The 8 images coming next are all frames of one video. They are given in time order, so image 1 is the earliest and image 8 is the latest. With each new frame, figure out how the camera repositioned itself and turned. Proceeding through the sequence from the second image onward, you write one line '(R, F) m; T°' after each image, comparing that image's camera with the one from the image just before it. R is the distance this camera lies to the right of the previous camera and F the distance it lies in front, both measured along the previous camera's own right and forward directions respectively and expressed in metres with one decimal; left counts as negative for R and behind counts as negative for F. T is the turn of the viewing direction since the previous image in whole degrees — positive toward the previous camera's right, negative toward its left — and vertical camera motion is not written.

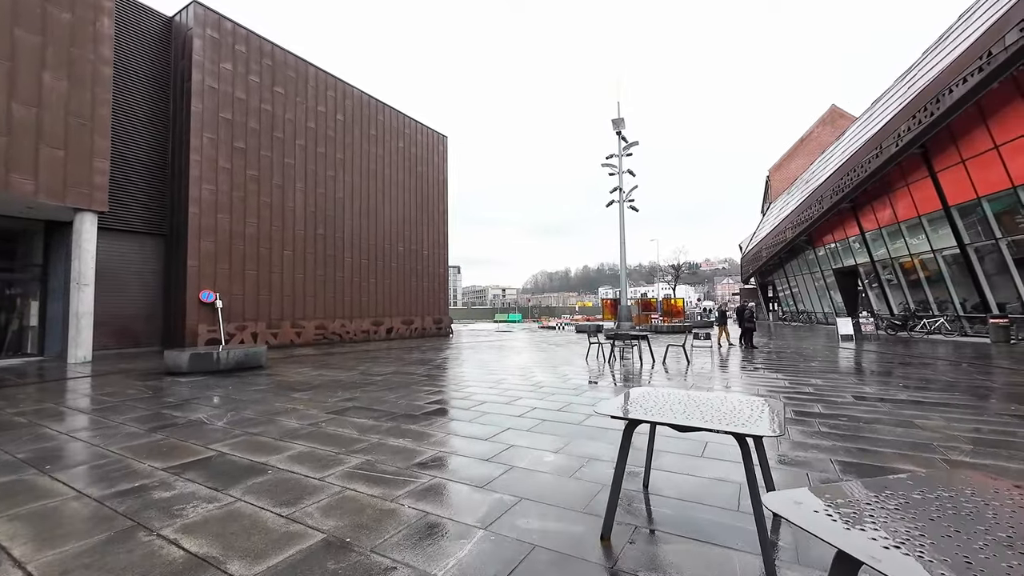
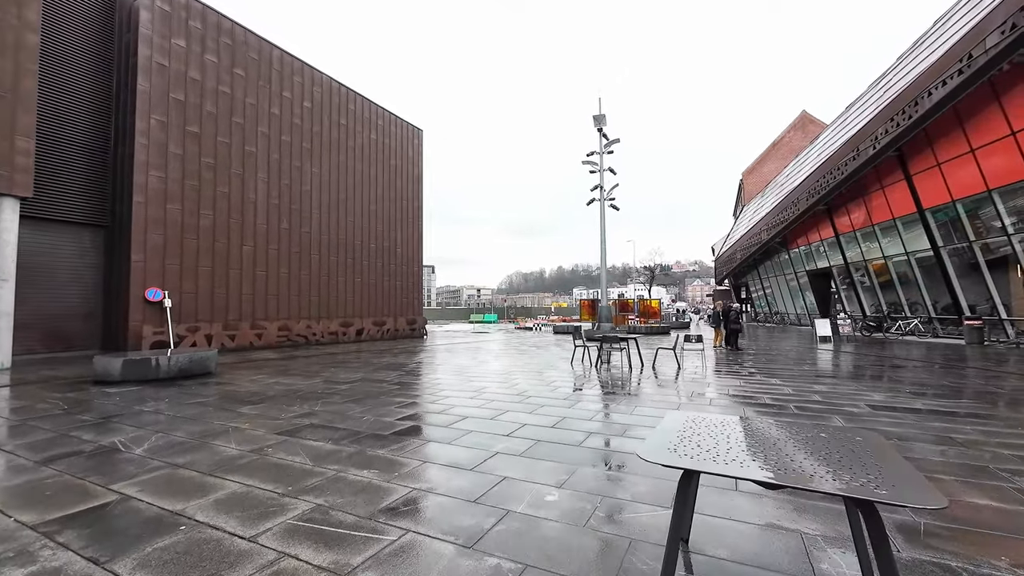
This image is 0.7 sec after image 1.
(-0.1, +0.8) m; +3°
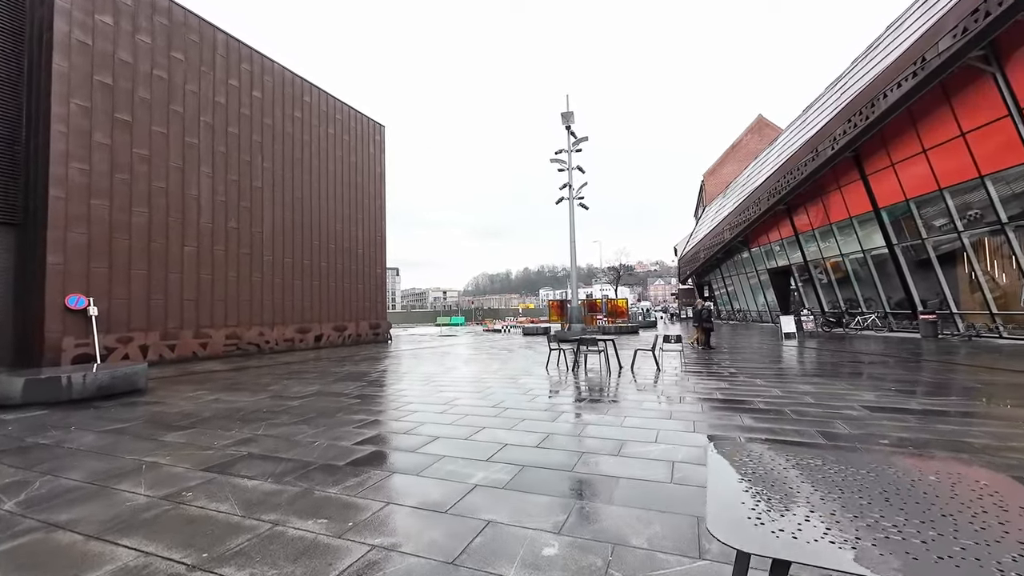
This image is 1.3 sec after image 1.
(-0.1, +0.7) m; +5°
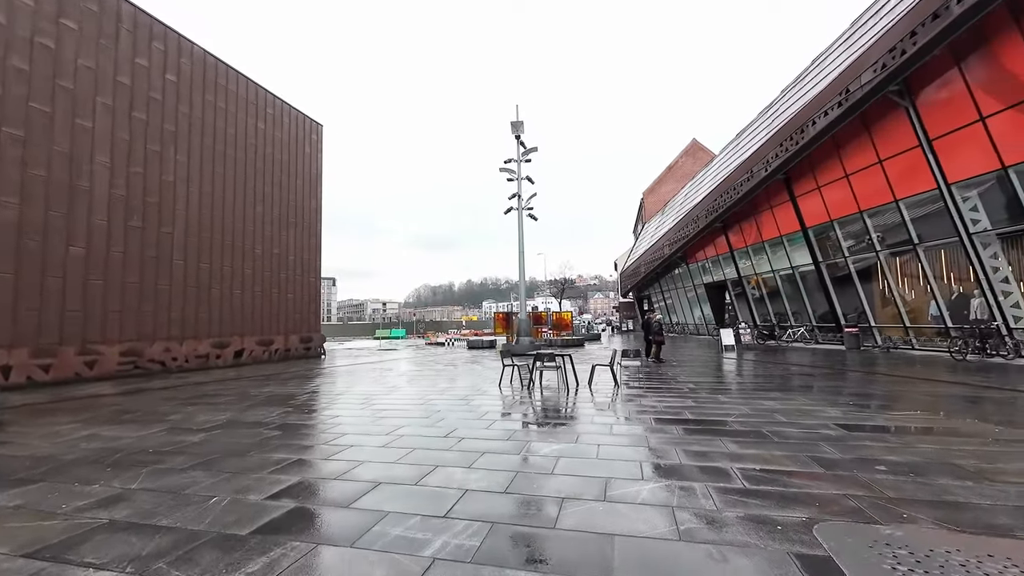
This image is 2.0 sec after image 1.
(-0.2, +0.8) m; +8°
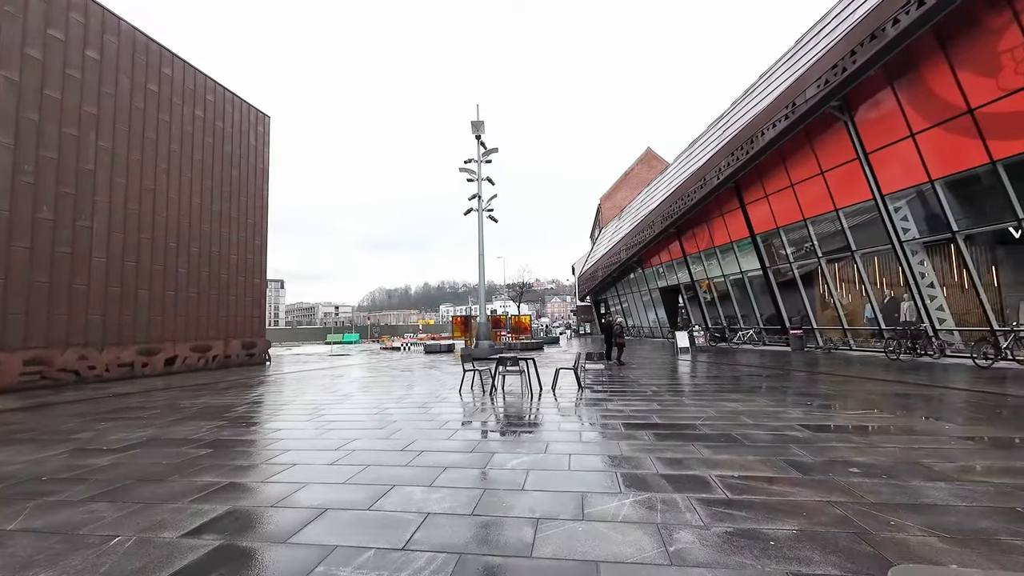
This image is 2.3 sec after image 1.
(-0.1, +0.4) m; +6°
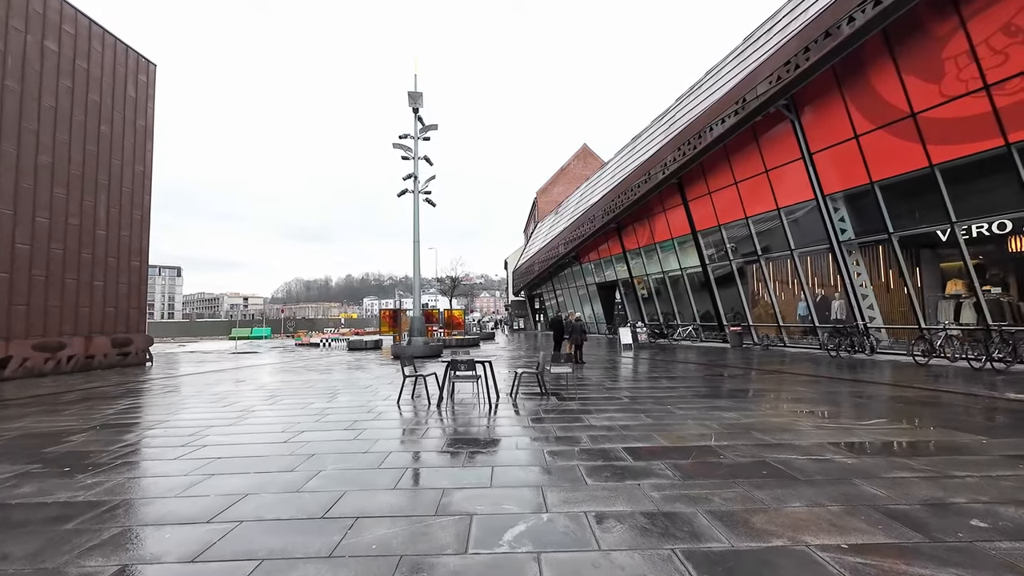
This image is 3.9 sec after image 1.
(-0.4, +1.6) m; +10°
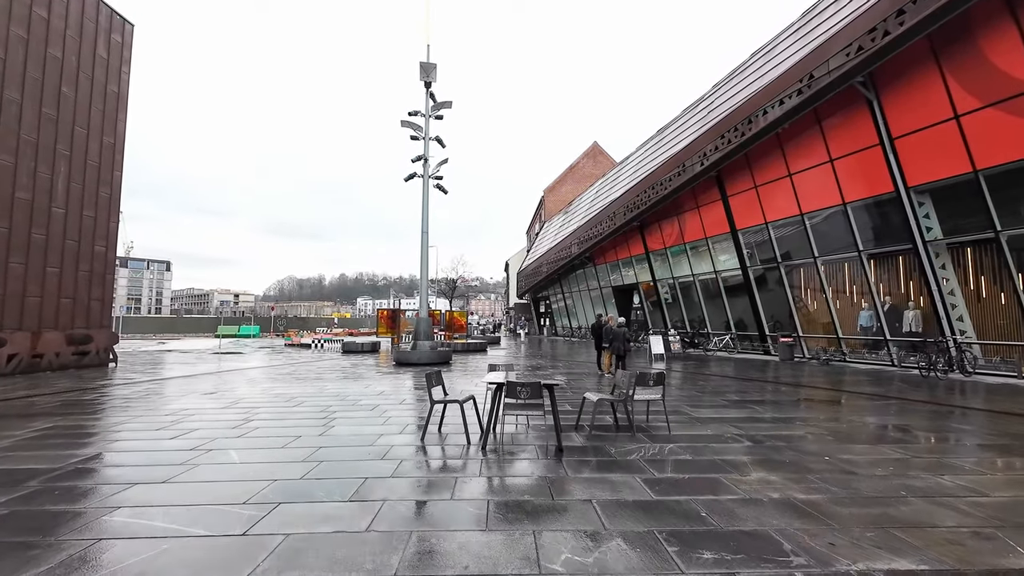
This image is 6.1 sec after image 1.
(-1.0, +2.2) m; +1°
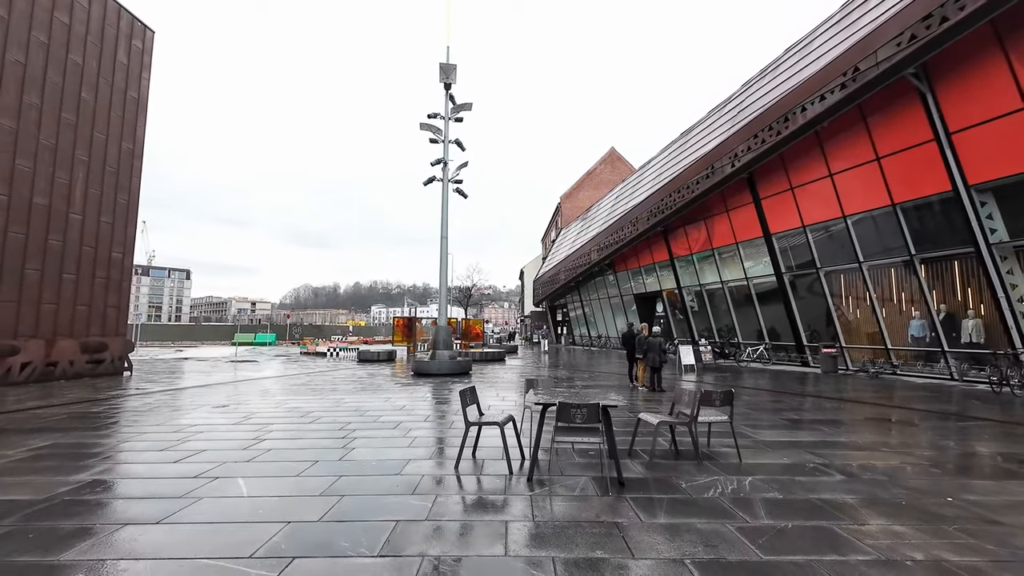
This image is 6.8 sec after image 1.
(-0.4, +0.7) m; -2°
